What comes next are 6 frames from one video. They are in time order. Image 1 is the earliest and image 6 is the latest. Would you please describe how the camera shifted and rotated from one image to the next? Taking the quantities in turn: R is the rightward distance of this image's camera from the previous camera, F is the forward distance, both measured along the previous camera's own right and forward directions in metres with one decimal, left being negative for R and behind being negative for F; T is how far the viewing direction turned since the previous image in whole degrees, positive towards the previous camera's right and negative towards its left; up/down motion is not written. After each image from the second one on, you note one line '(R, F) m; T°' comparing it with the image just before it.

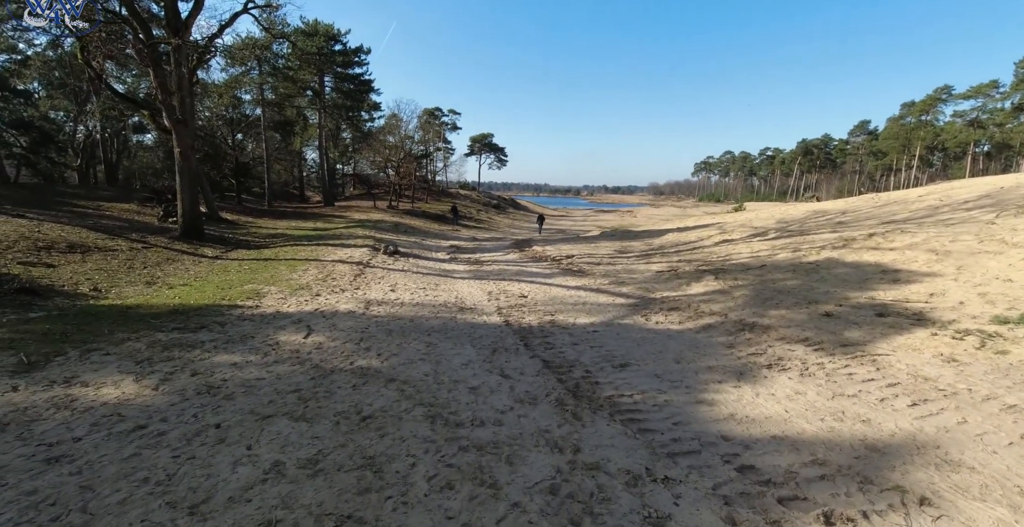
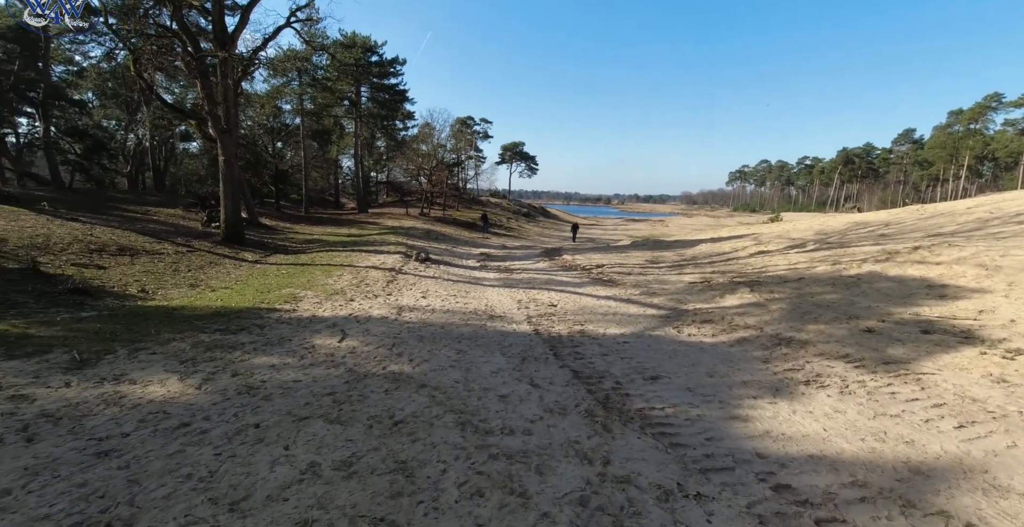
(0.0, 0.0) m; -3°
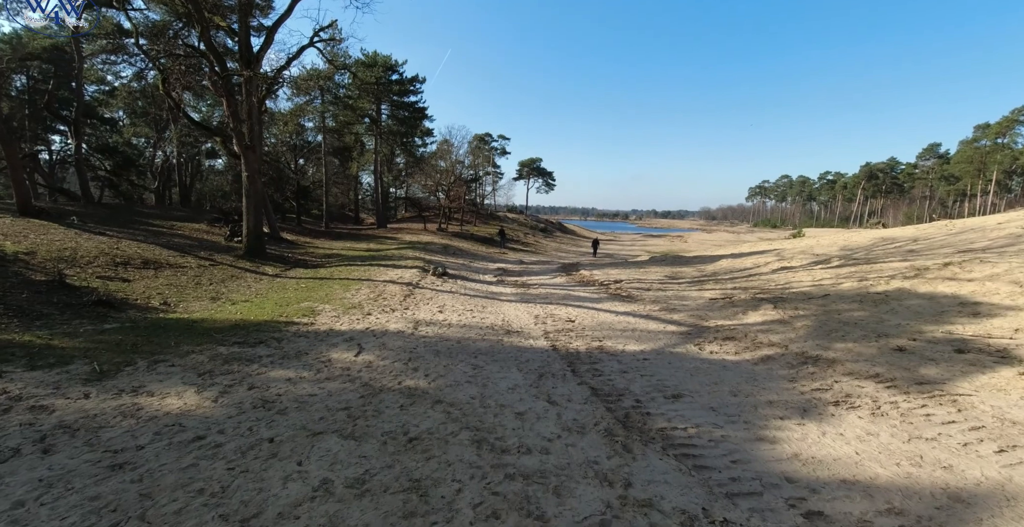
(0.0, +0.1) m; -2°
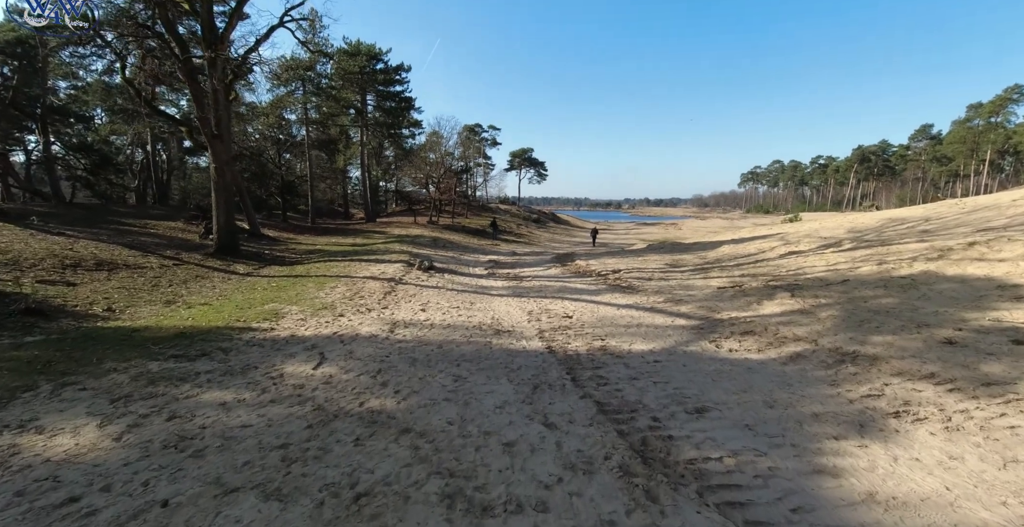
(+0.1, +1.1) m; +1°
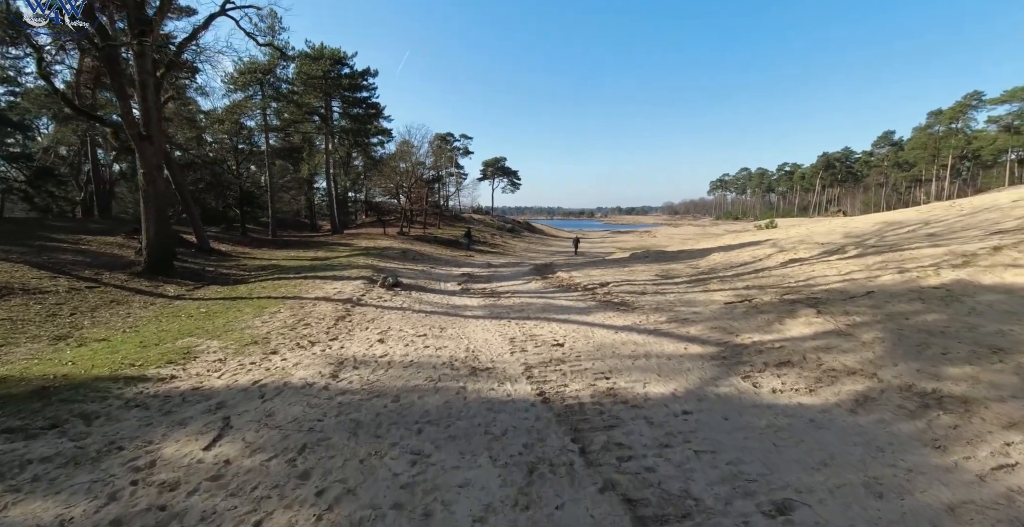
(0.0, +1.6) m; +3°
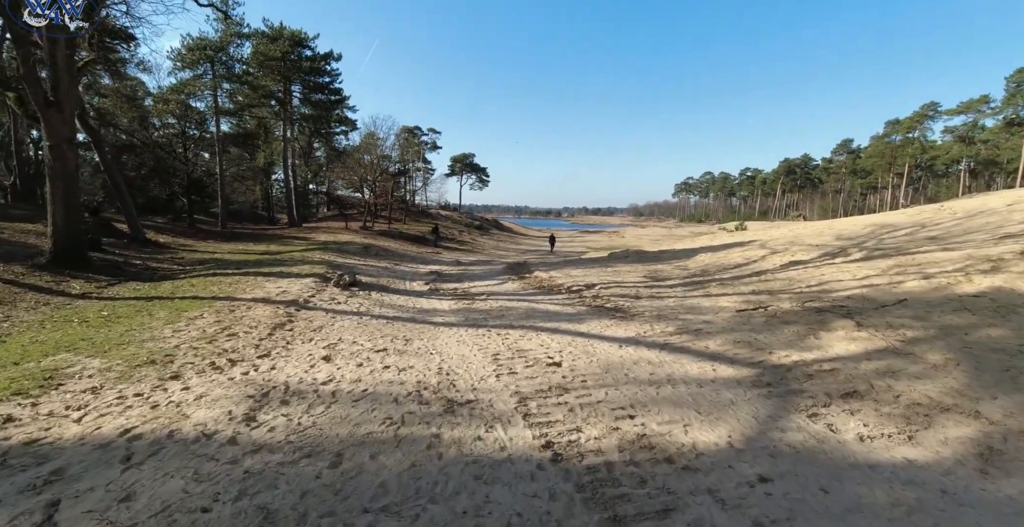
(-0.2, +1.6) m; +4°
